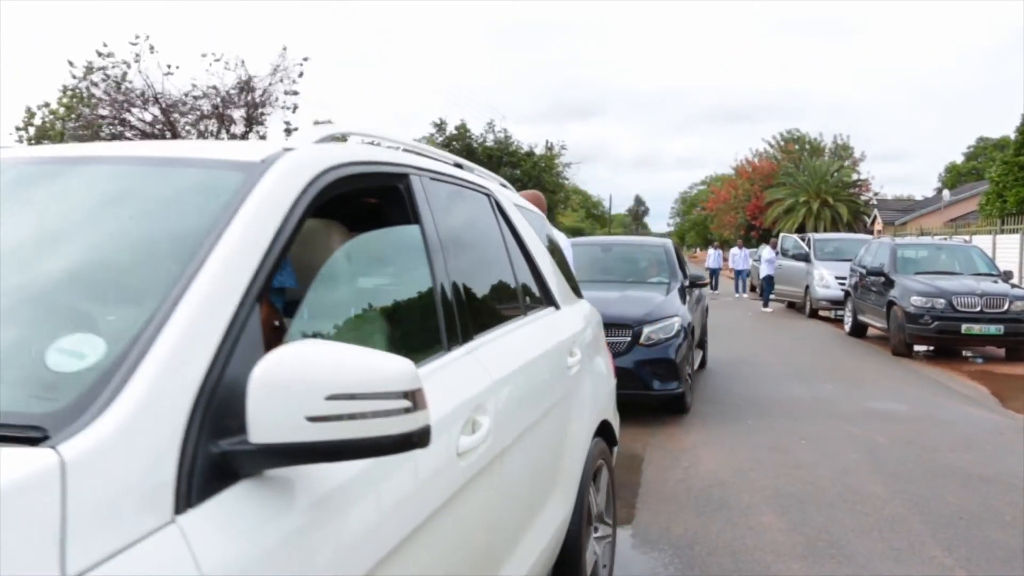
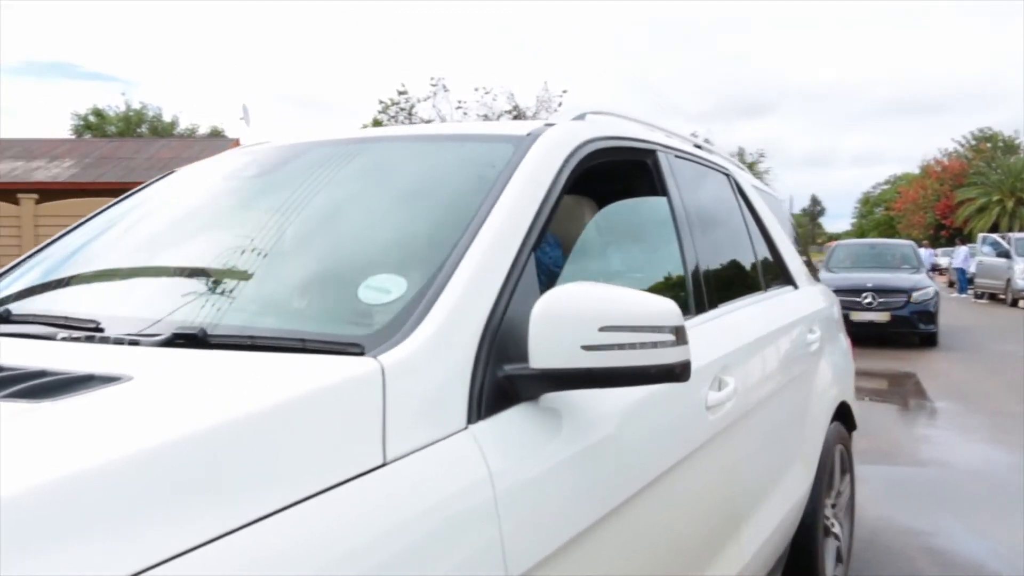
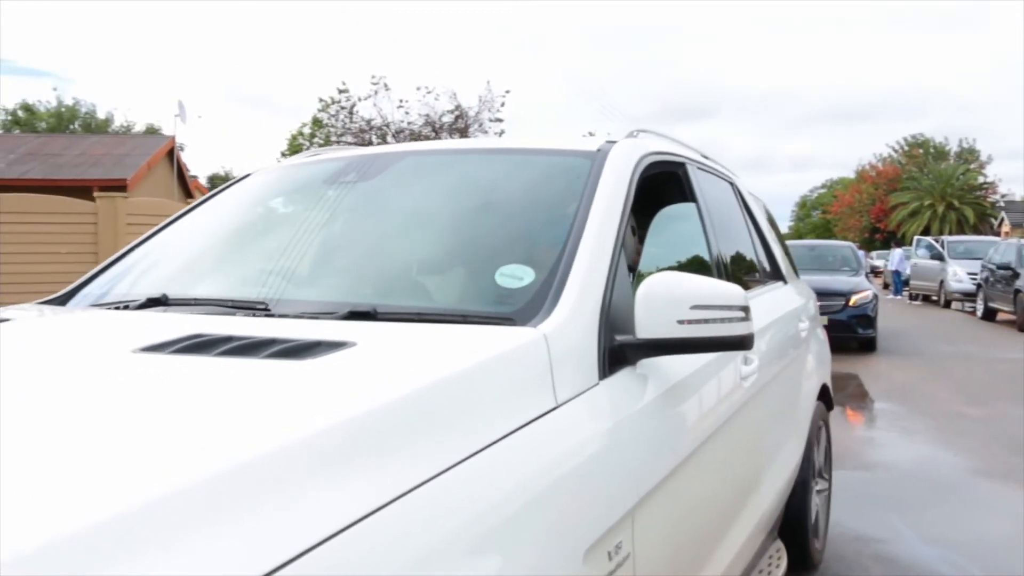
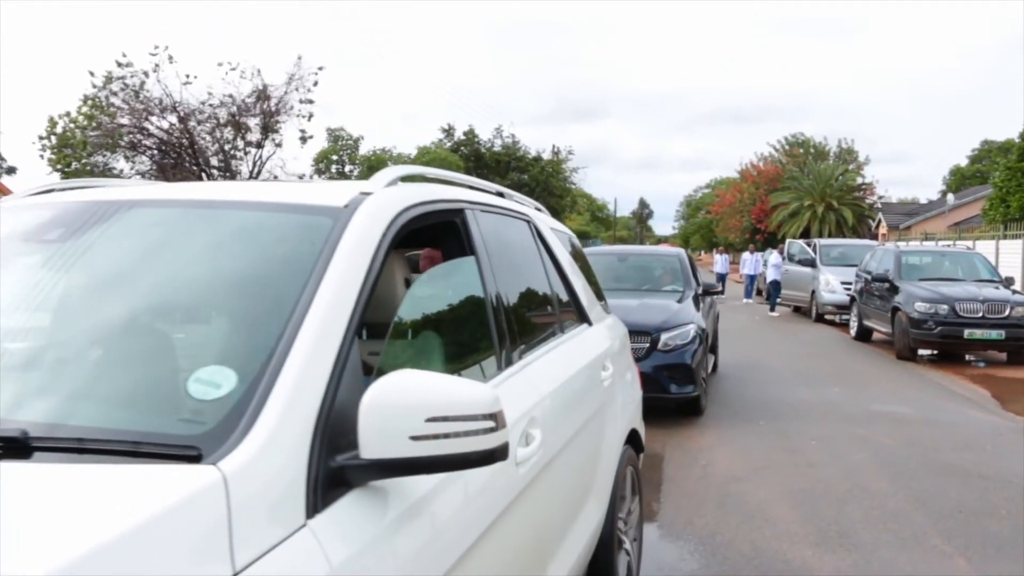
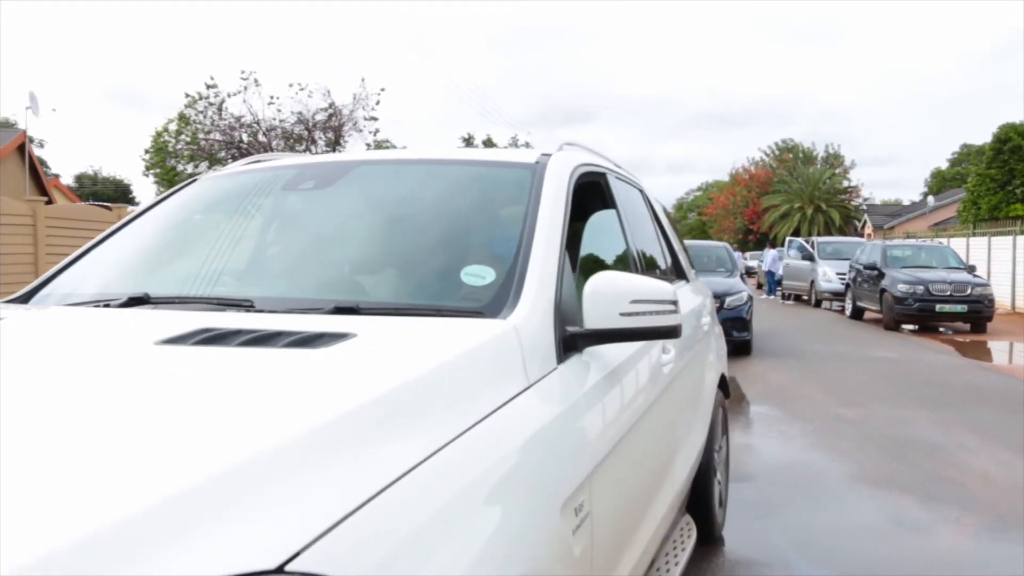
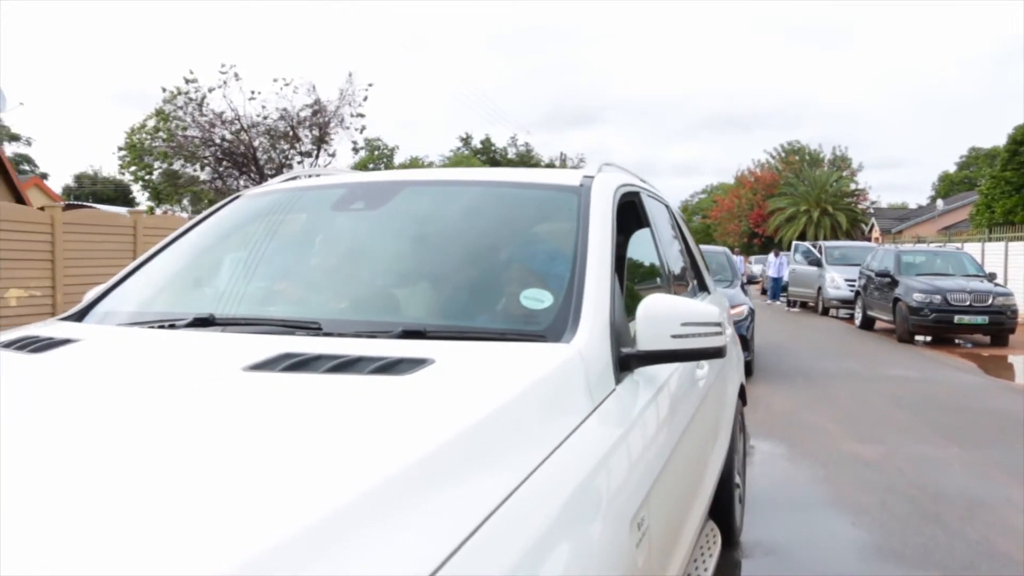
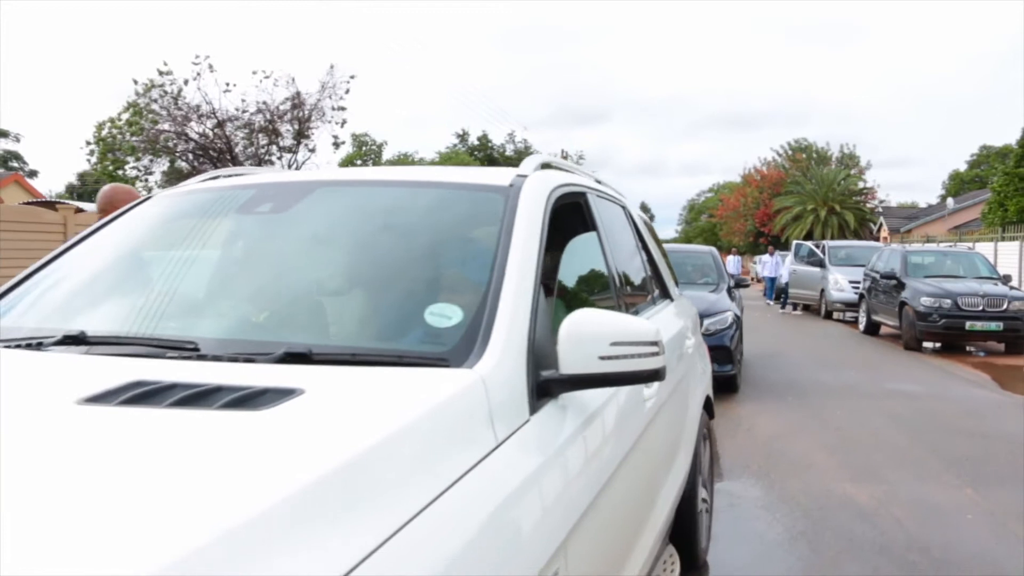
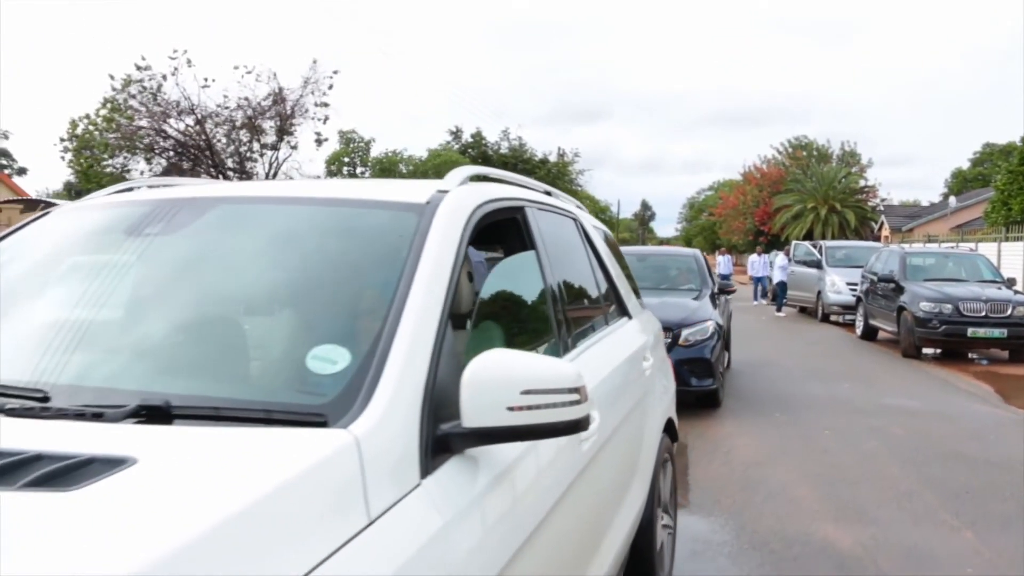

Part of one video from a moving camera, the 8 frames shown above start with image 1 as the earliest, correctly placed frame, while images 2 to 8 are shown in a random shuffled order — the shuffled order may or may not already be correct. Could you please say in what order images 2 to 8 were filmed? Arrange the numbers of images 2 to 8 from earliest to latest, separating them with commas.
4, 8, 7, 6, 5, 3, 2
